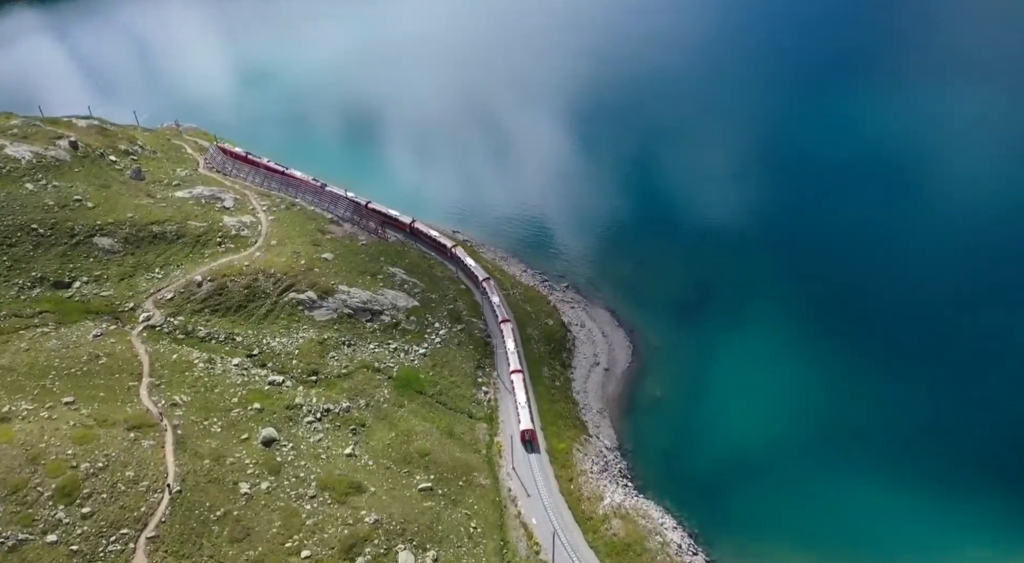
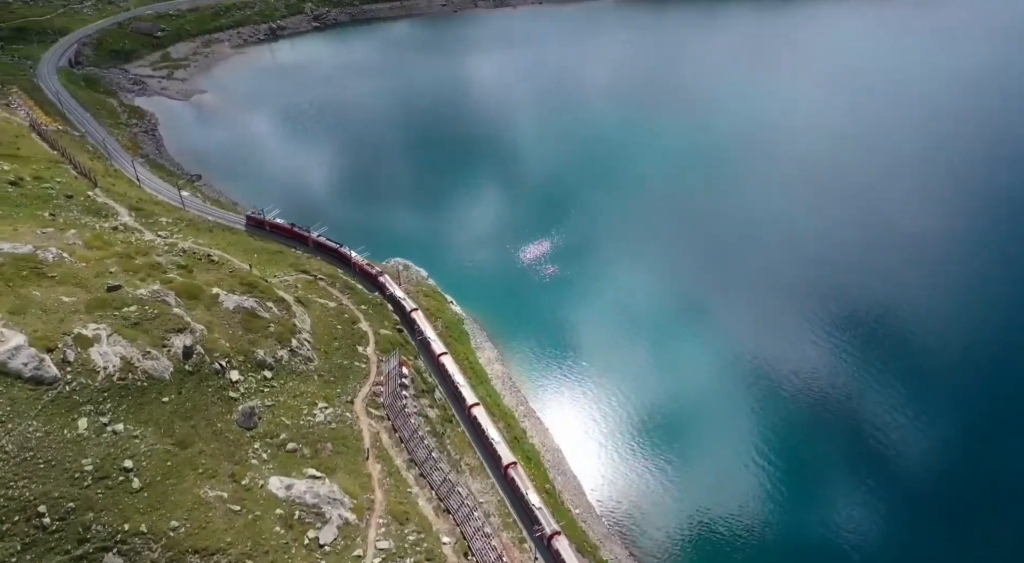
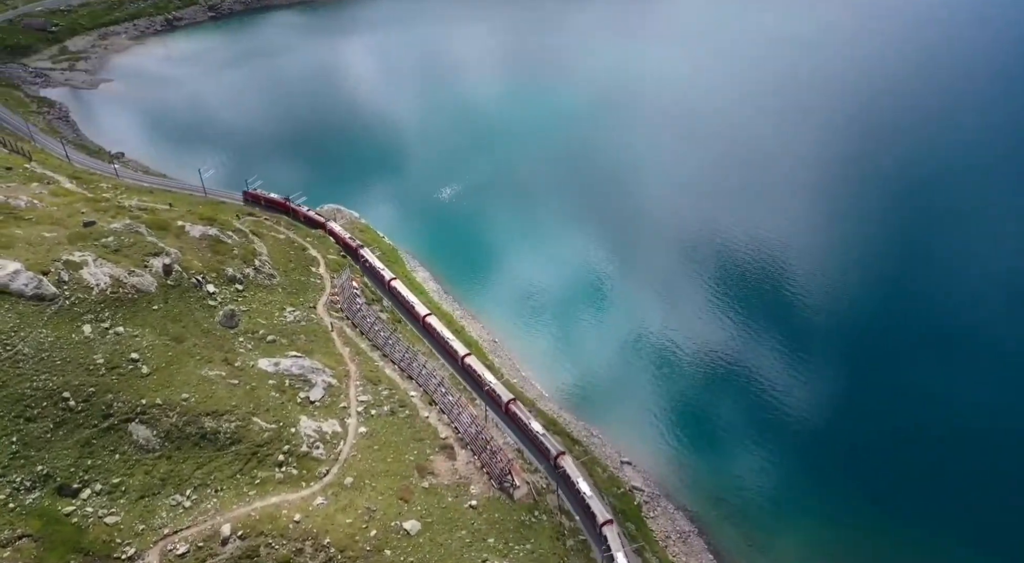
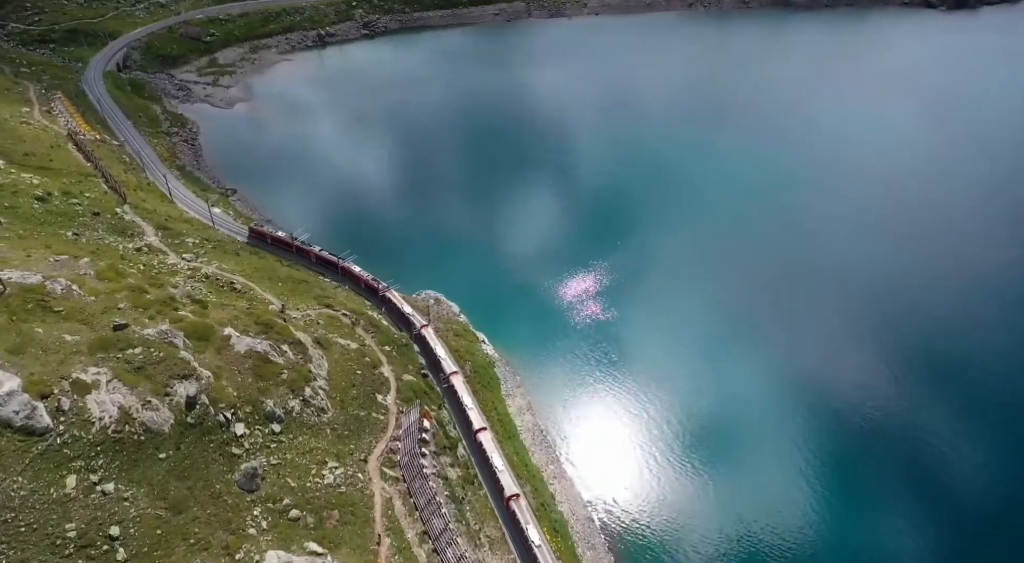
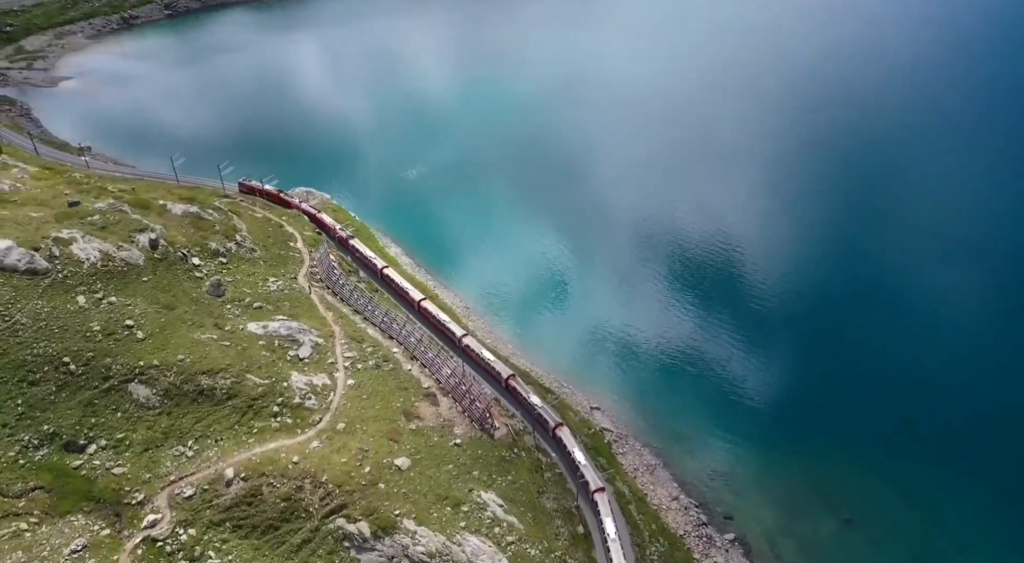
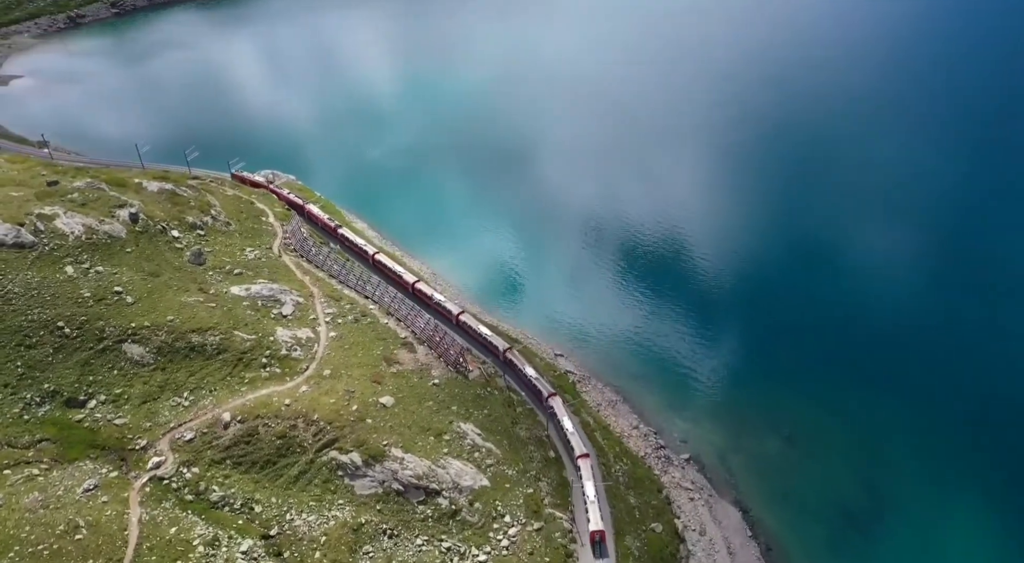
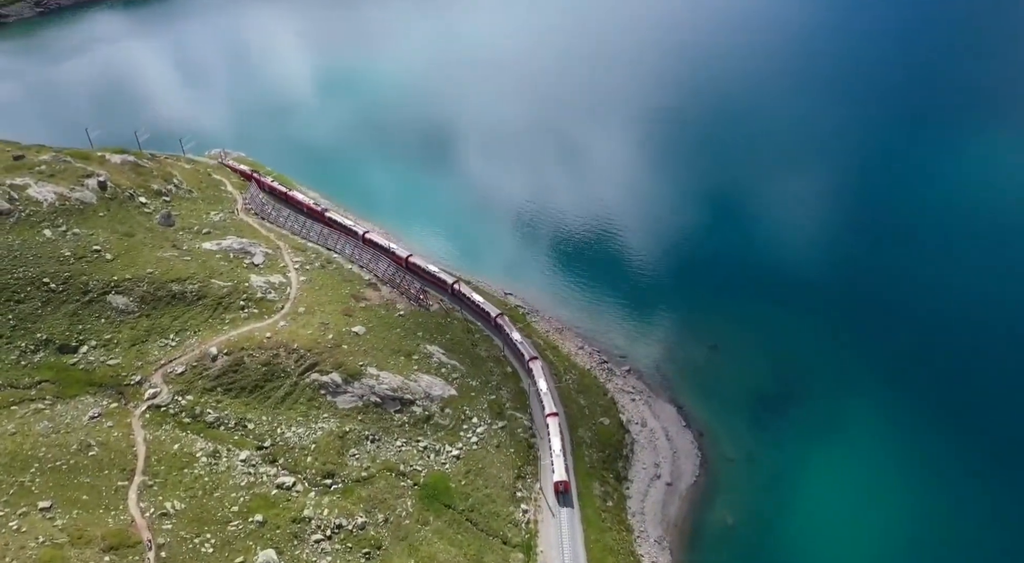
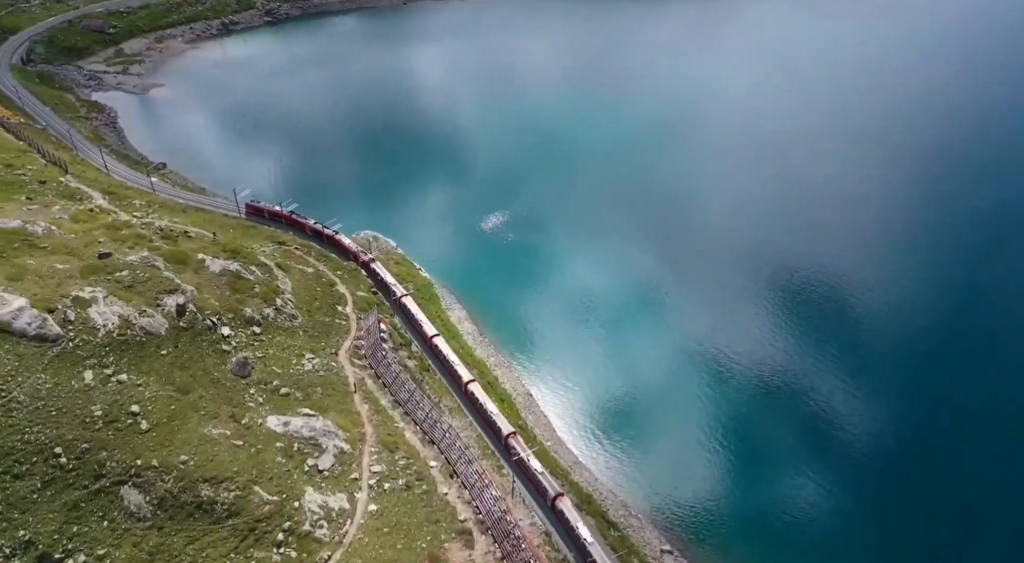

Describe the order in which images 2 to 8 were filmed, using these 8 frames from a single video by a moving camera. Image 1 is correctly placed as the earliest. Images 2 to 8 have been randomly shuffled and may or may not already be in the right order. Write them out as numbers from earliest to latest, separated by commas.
7, 6, 5, 3, 8, 2, 4
